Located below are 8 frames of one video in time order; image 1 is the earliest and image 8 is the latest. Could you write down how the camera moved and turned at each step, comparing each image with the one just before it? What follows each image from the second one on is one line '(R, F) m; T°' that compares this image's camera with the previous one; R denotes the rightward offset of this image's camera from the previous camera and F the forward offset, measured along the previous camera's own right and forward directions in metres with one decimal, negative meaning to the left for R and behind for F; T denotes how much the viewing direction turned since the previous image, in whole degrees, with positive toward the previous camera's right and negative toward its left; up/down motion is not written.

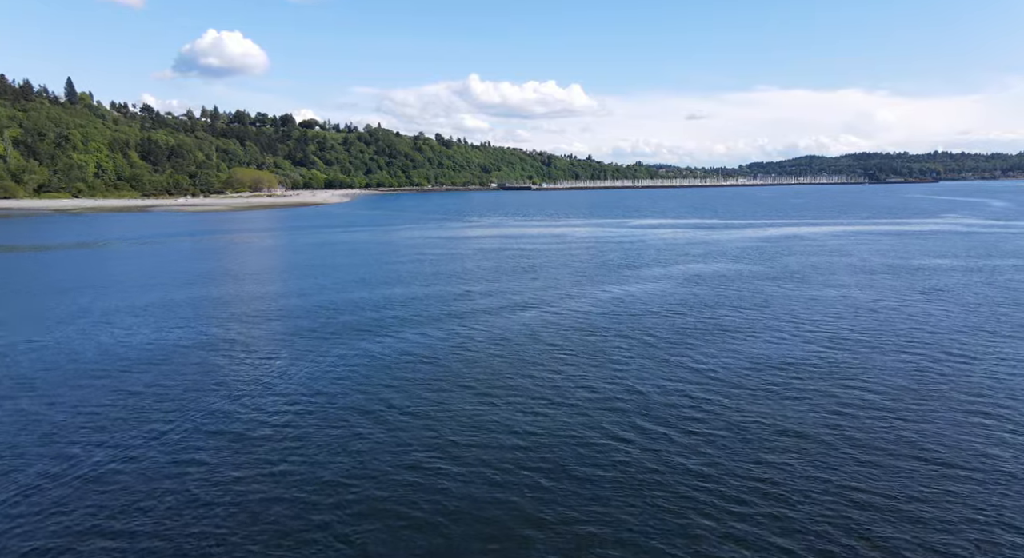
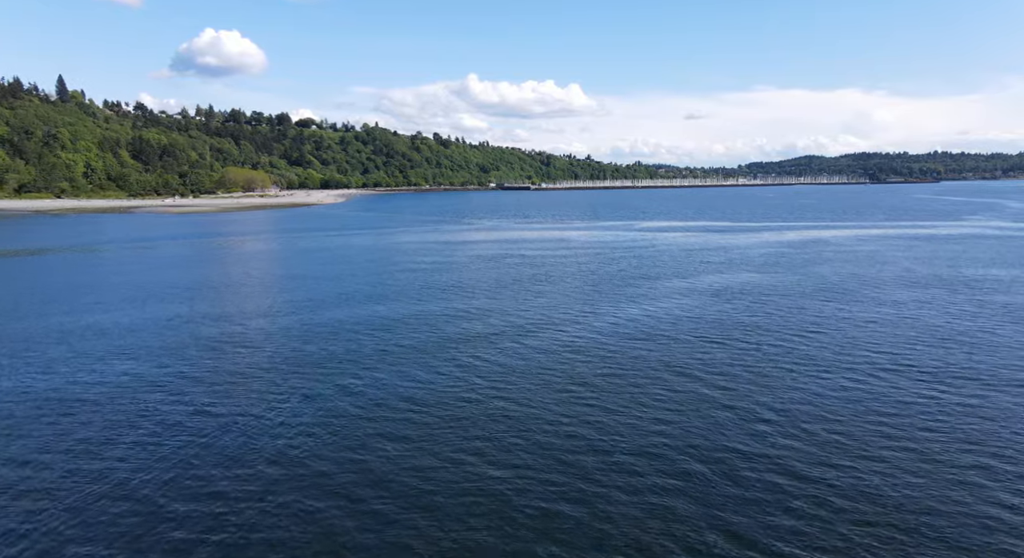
(-0.5, +5.7) m; 0°
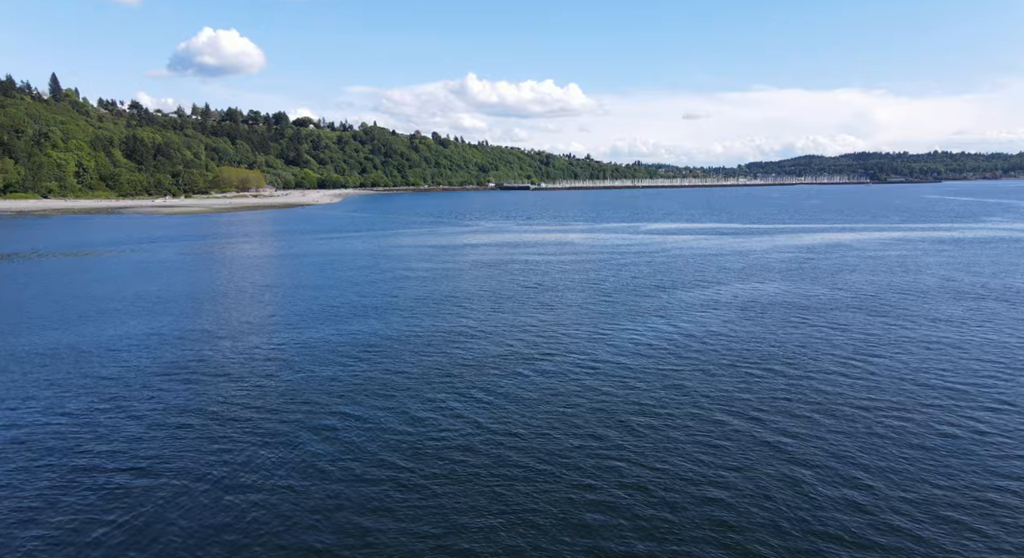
(-0.3, +4.3) m; 0°
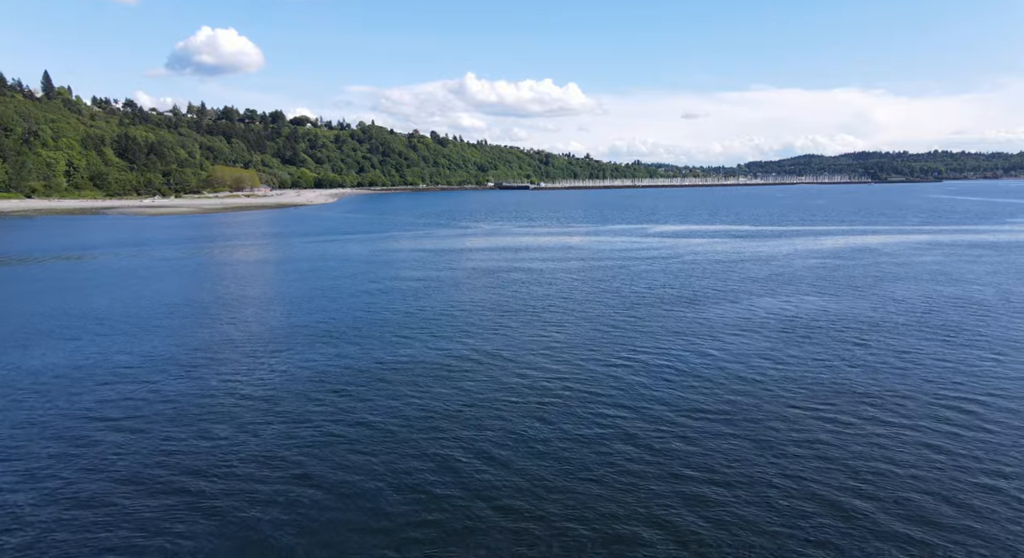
(-0.3, +4.9) m; 0°
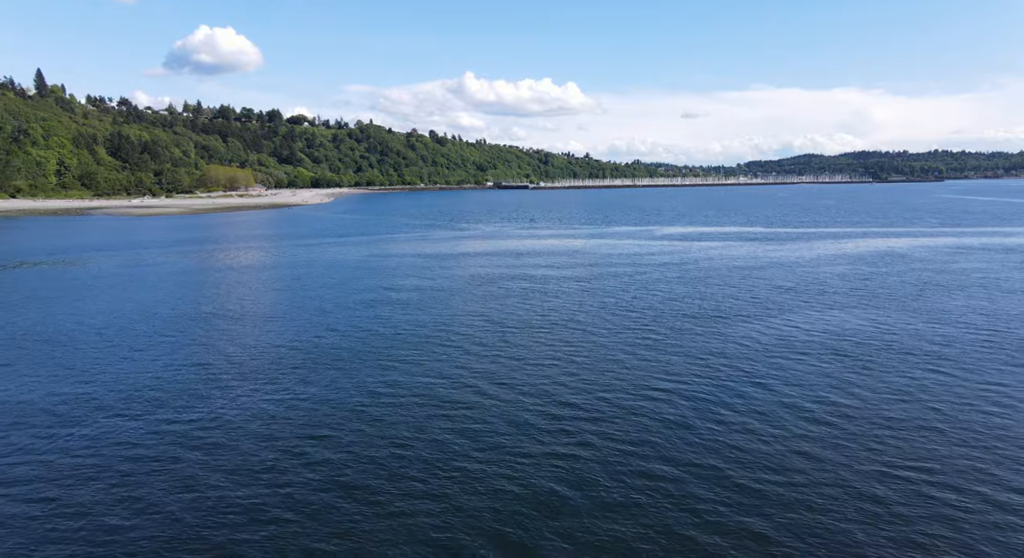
(-0.3, +4.4) m; 0°
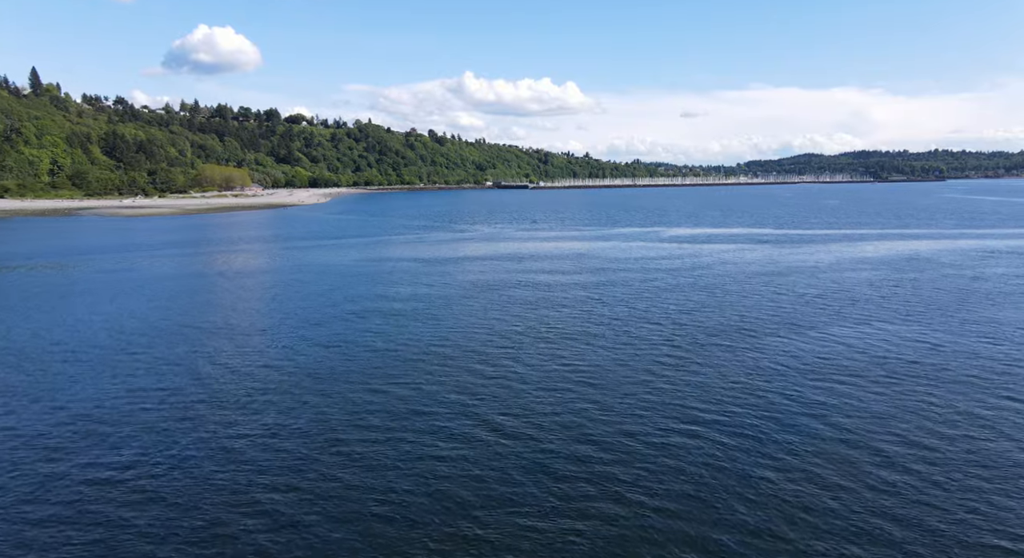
(-0.2, +3.5) m; 0°
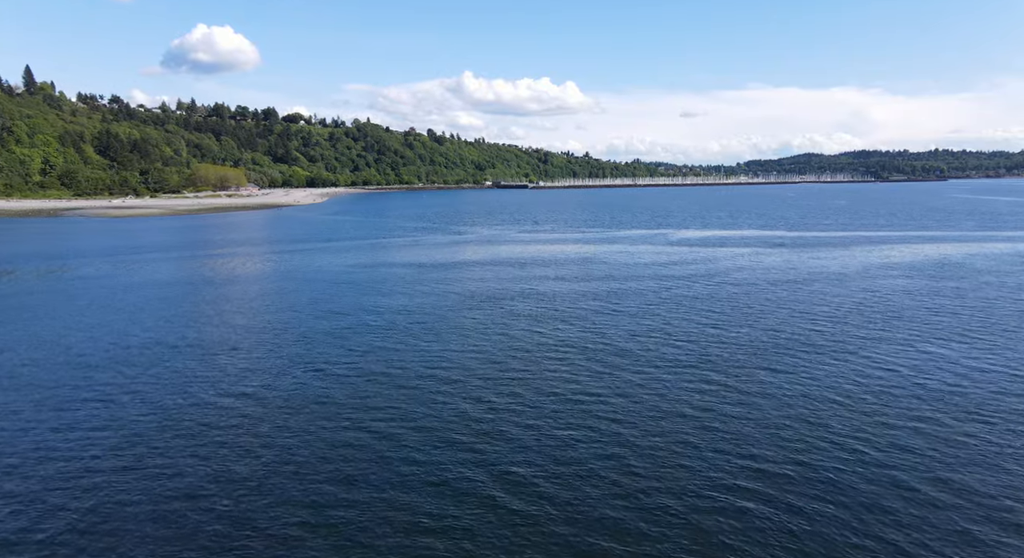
(-0.3, +3.9) m; 0°
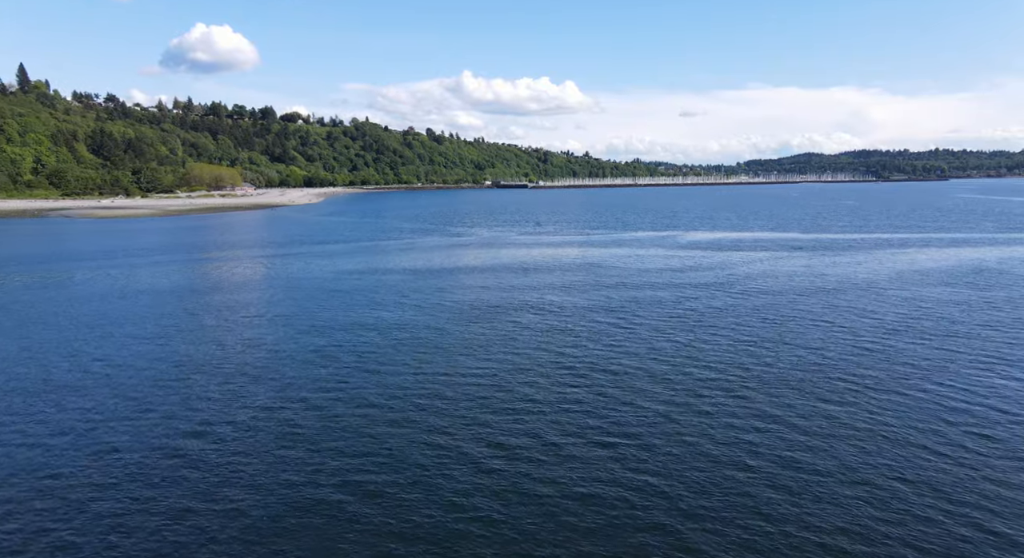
(-0.3, +4.0) m; 0°
